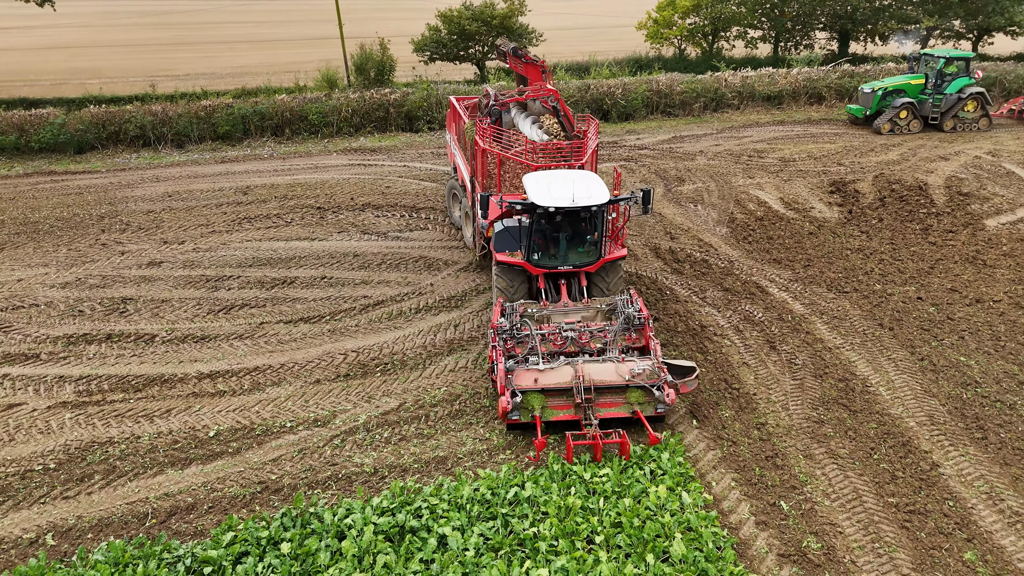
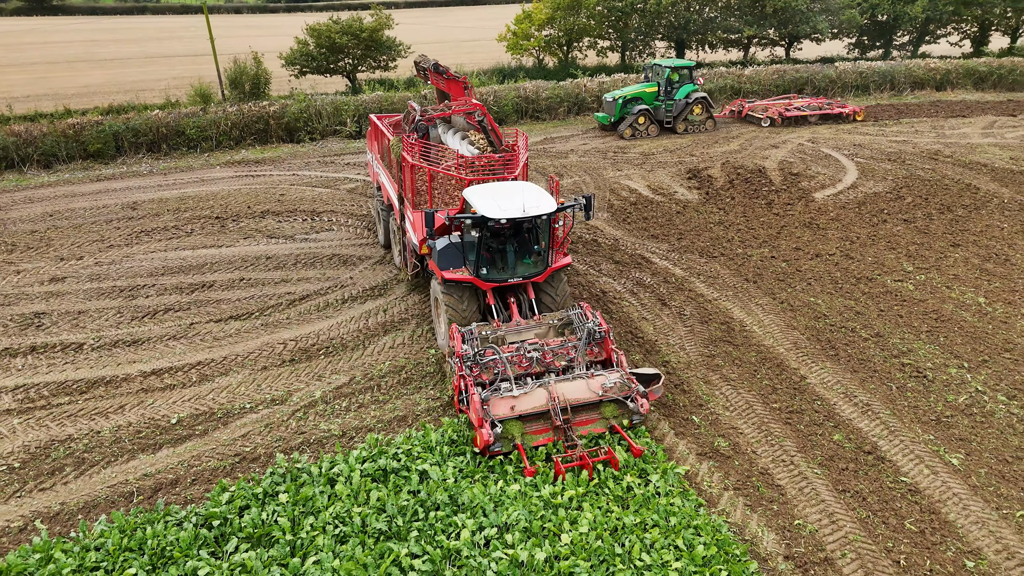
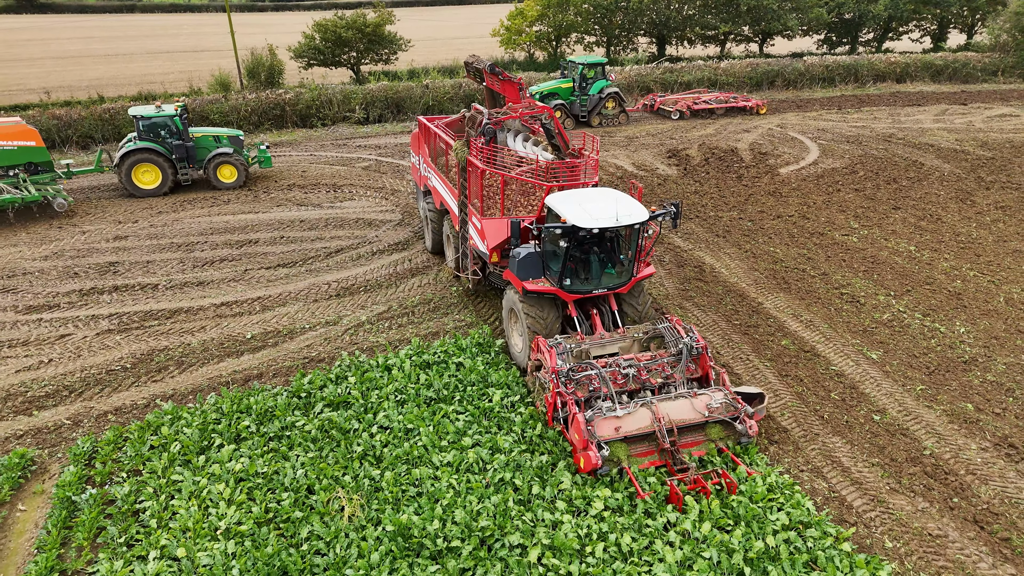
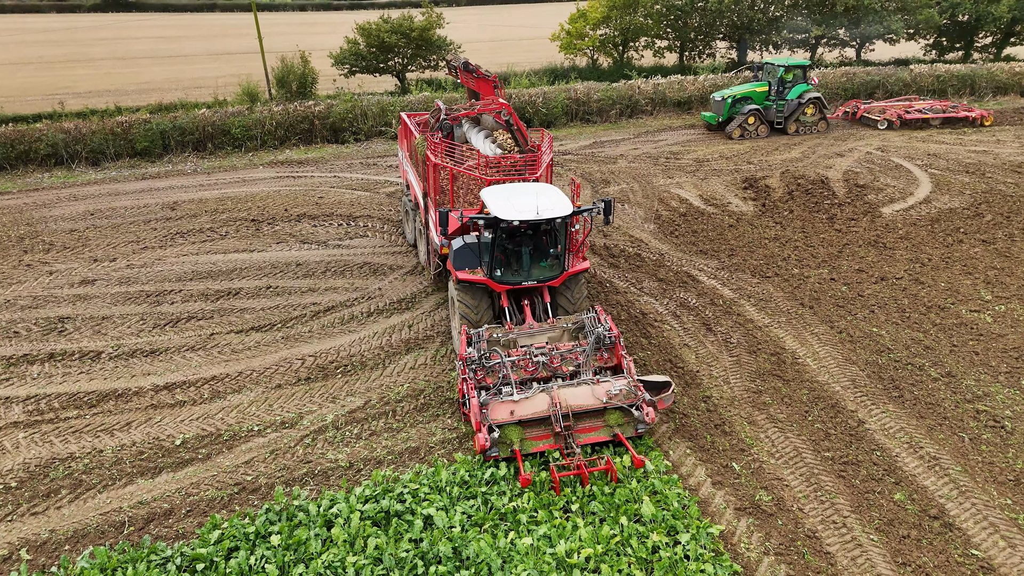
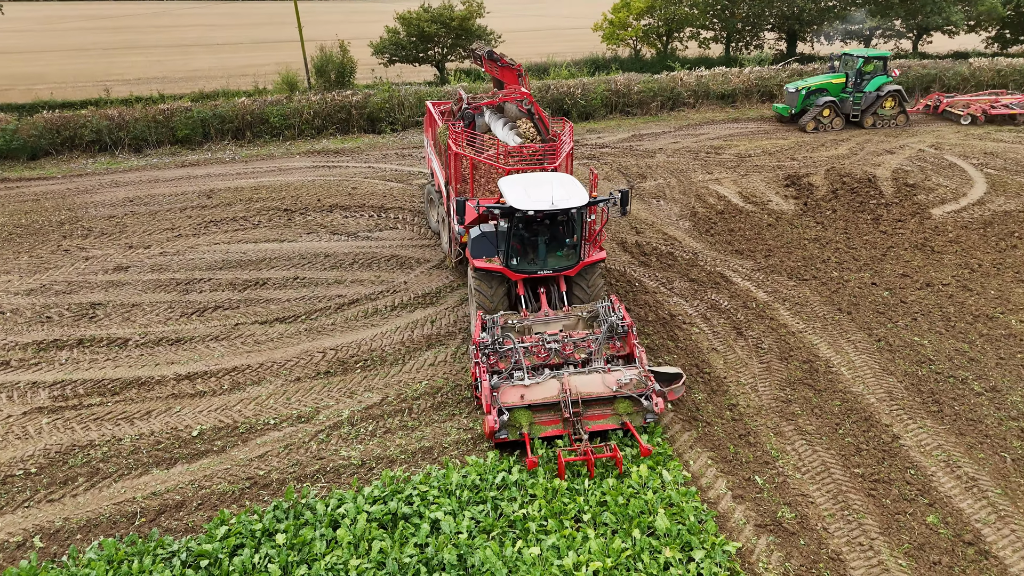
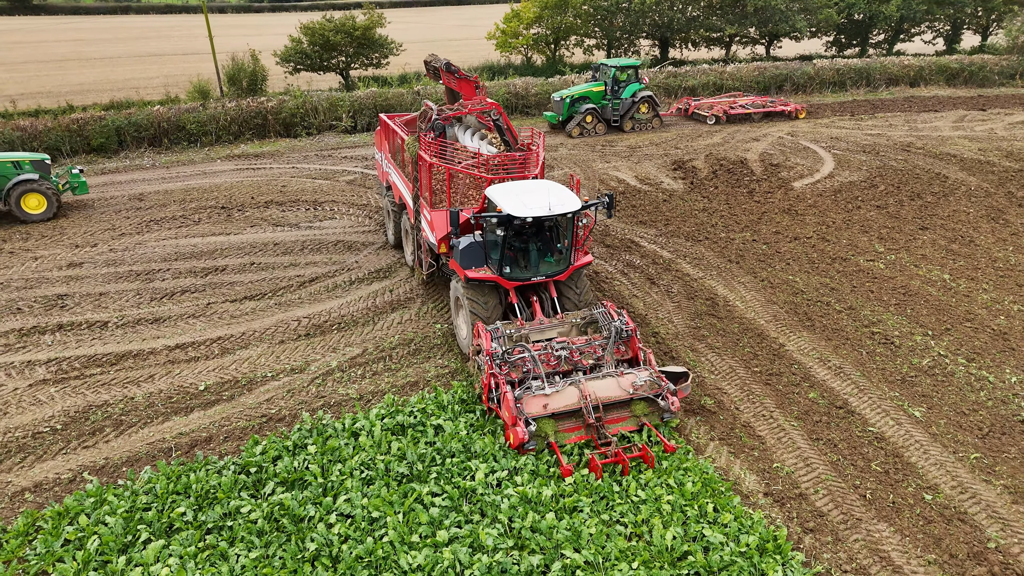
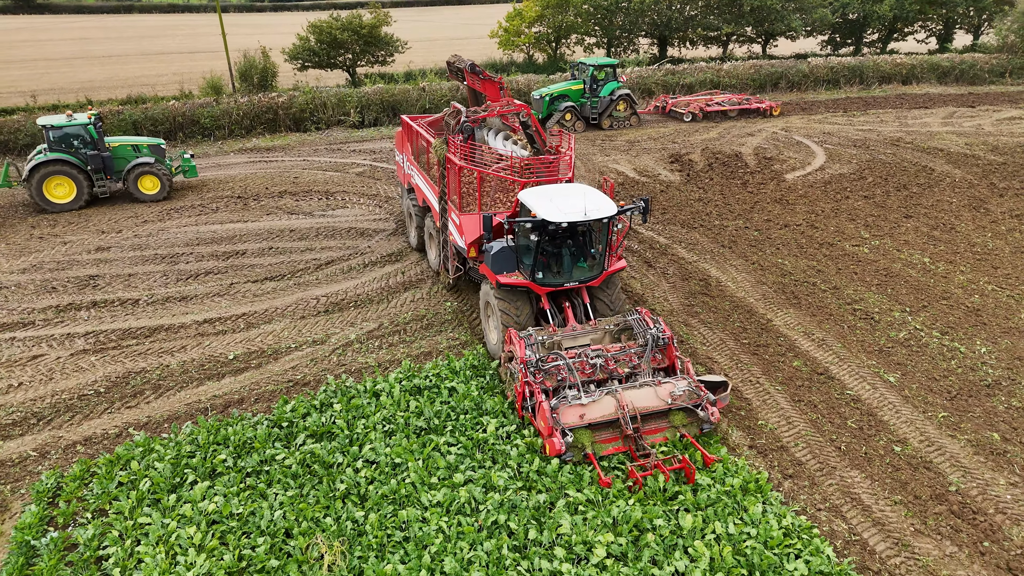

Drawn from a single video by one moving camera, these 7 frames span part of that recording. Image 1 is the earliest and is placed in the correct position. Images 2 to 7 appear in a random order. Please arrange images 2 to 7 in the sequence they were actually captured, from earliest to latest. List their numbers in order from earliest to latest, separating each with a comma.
5, 4, 2, 6, 7, 3
